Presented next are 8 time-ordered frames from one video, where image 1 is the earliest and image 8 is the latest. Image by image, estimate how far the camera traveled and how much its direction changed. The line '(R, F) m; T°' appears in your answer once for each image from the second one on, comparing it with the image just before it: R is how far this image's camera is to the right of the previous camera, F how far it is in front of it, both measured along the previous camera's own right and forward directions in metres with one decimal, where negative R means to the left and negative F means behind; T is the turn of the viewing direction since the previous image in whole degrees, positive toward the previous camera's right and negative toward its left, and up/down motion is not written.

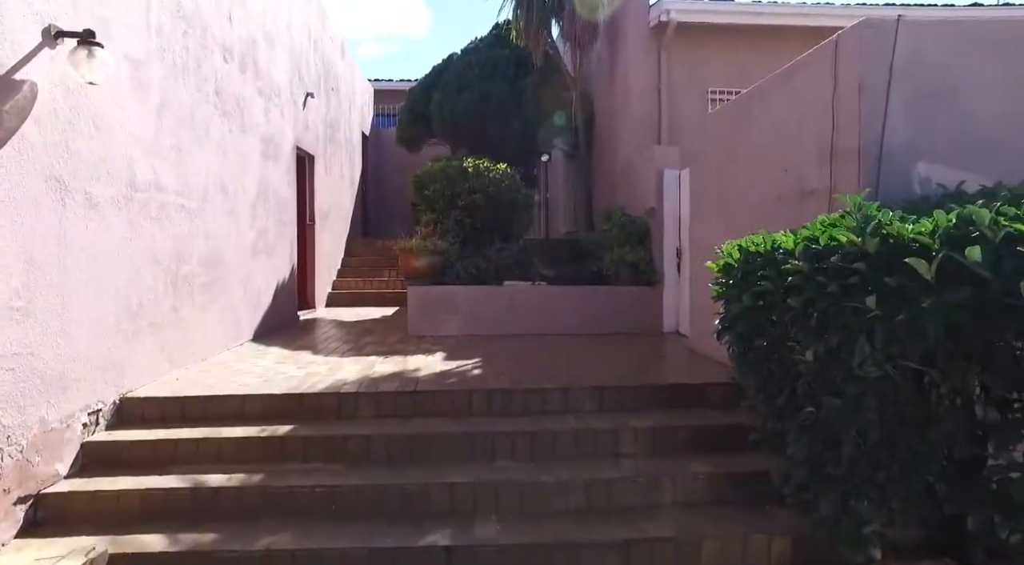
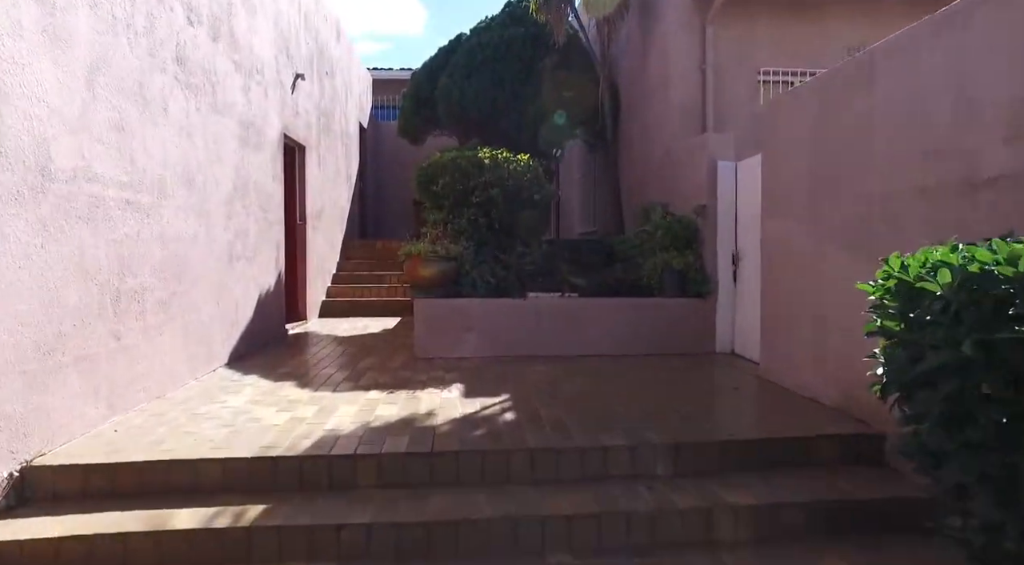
(-0.2, +1.0) m; 0°
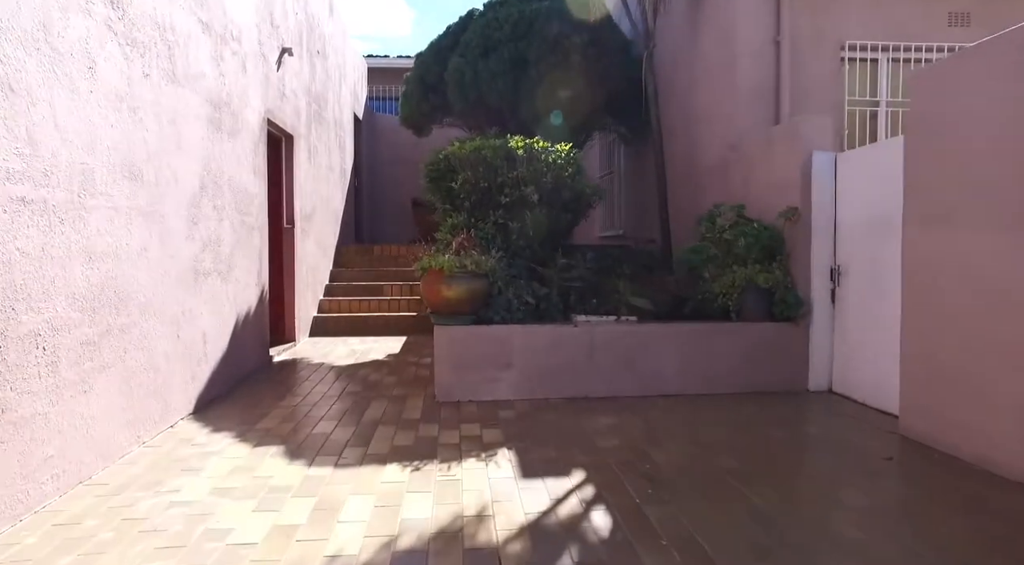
(-0.4, +1.2) m; +1°
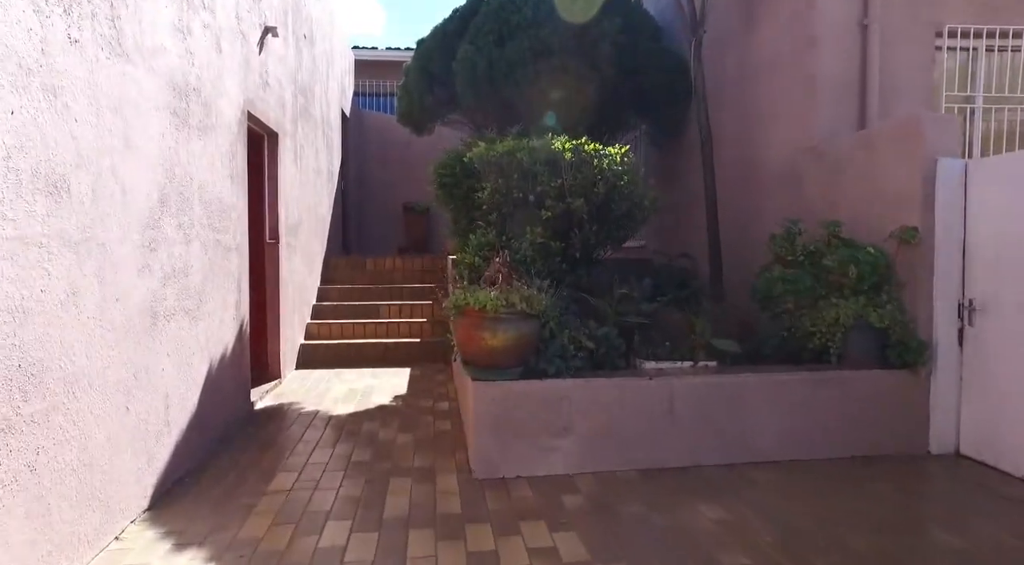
(-0.4, +1.0) m; +2°
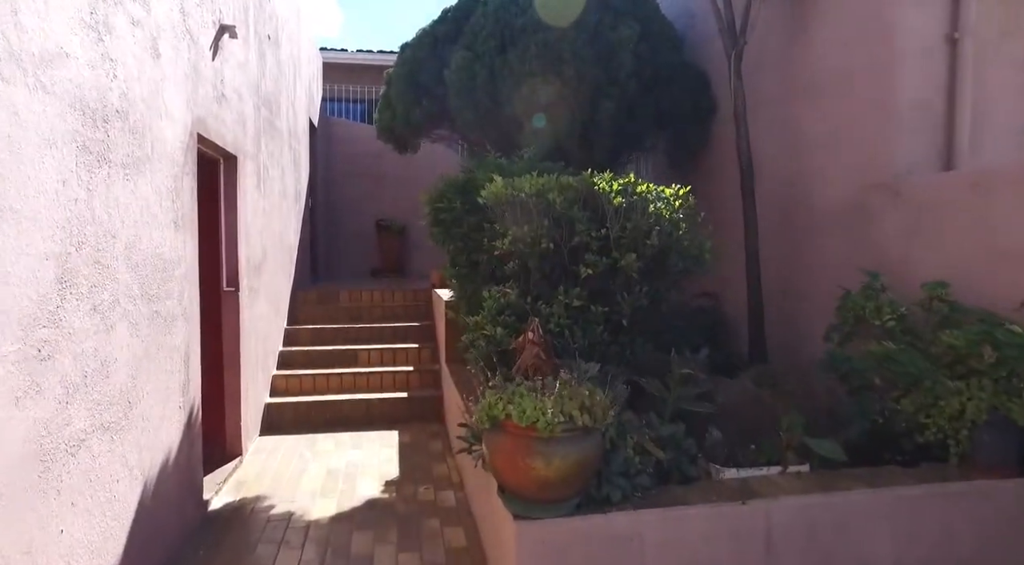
(-0.3, +0.9) m; +3°
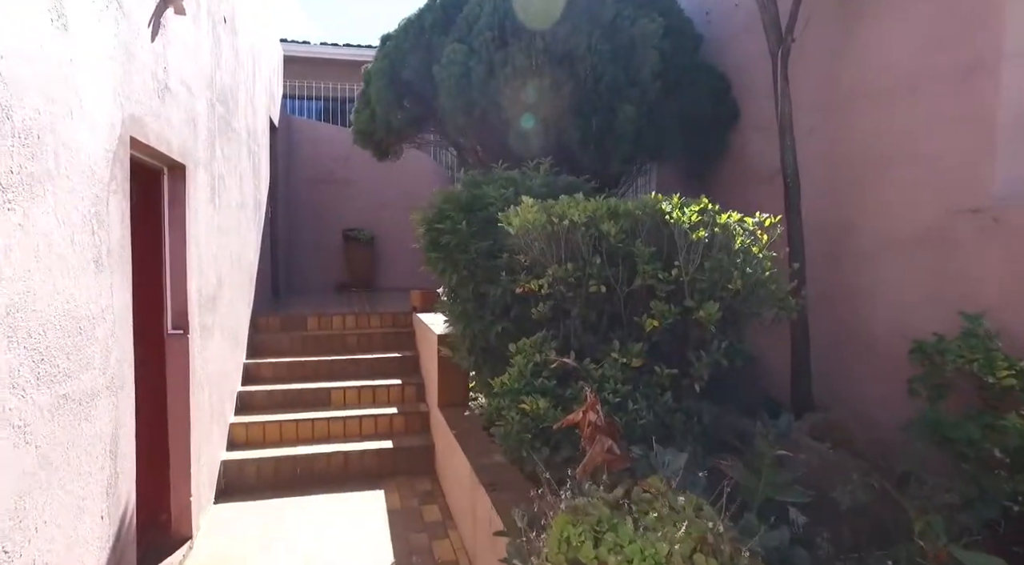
(-0.3, +0.8) m; +4°
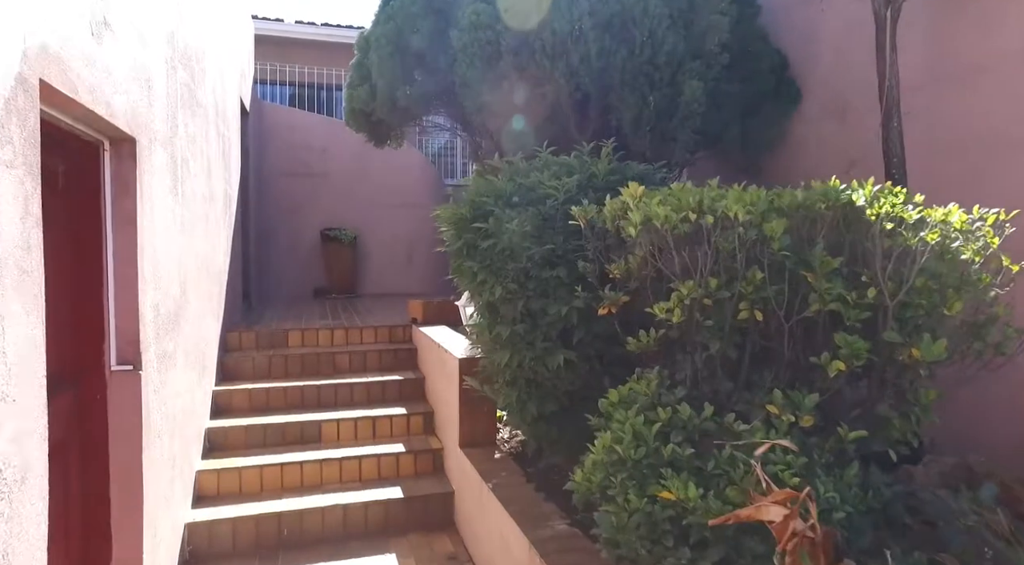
(-0.4, +0.9) m; +3°
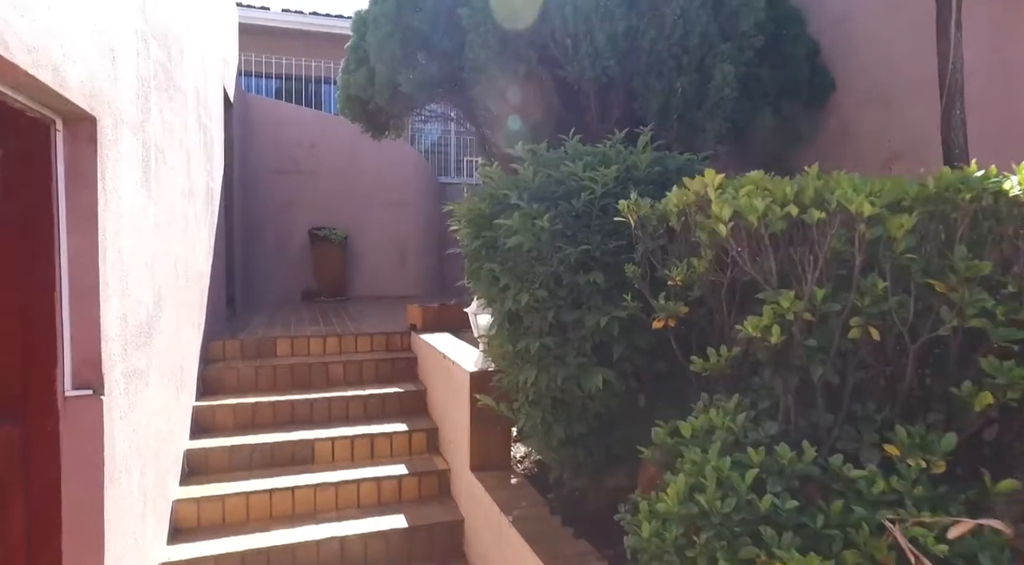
(-0.2, +0.4) m; +1°
